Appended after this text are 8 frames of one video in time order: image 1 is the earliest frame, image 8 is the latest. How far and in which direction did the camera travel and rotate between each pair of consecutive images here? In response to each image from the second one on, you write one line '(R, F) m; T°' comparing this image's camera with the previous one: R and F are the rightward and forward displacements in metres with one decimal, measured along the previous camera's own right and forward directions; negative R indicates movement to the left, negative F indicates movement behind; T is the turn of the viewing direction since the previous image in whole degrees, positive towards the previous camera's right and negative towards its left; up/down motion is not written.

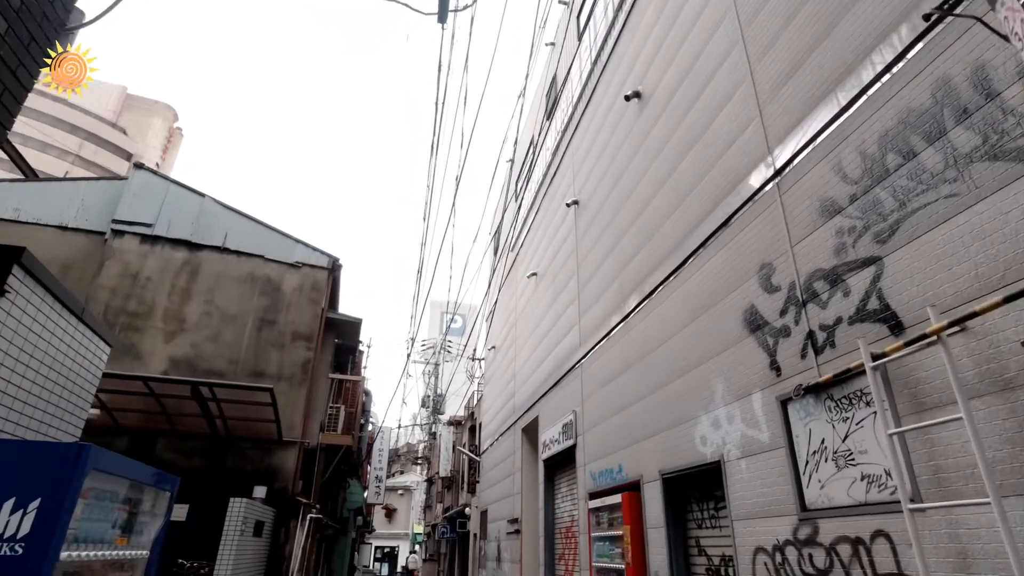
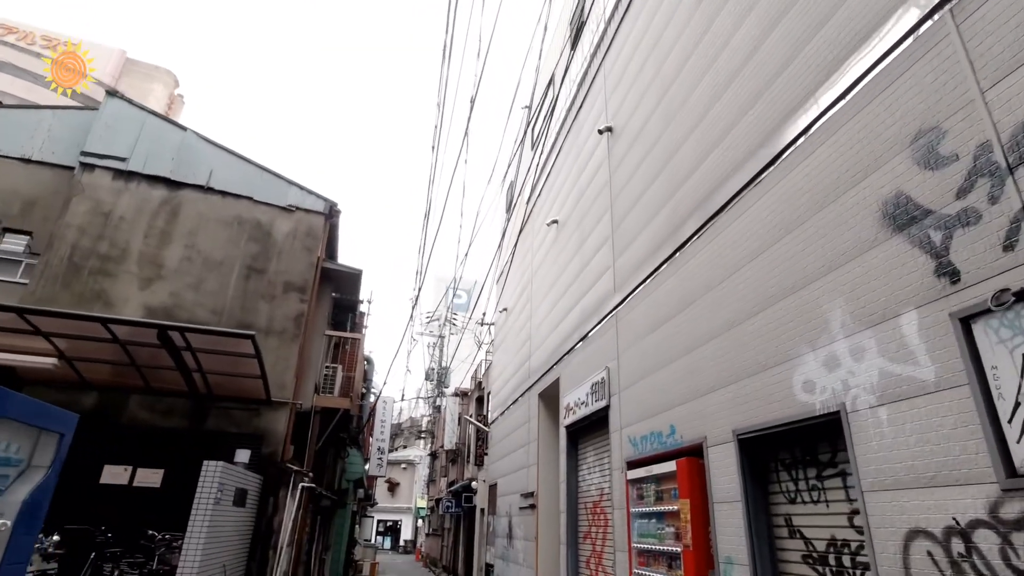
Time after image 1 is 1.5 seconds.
(-0.2, +1.2) m; 0°
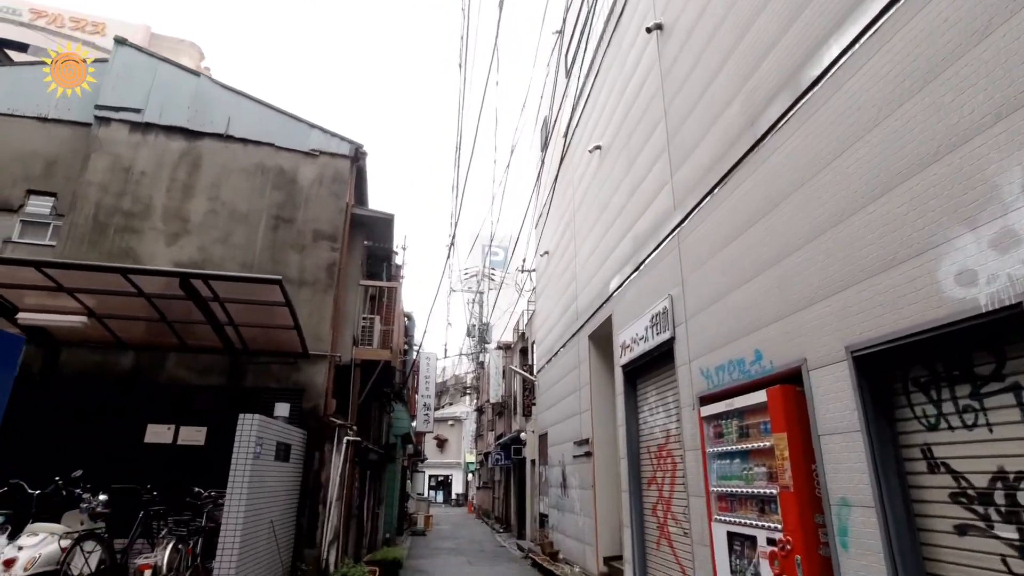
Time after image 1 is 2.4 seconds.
(-0.1, +0.7) m; -4°
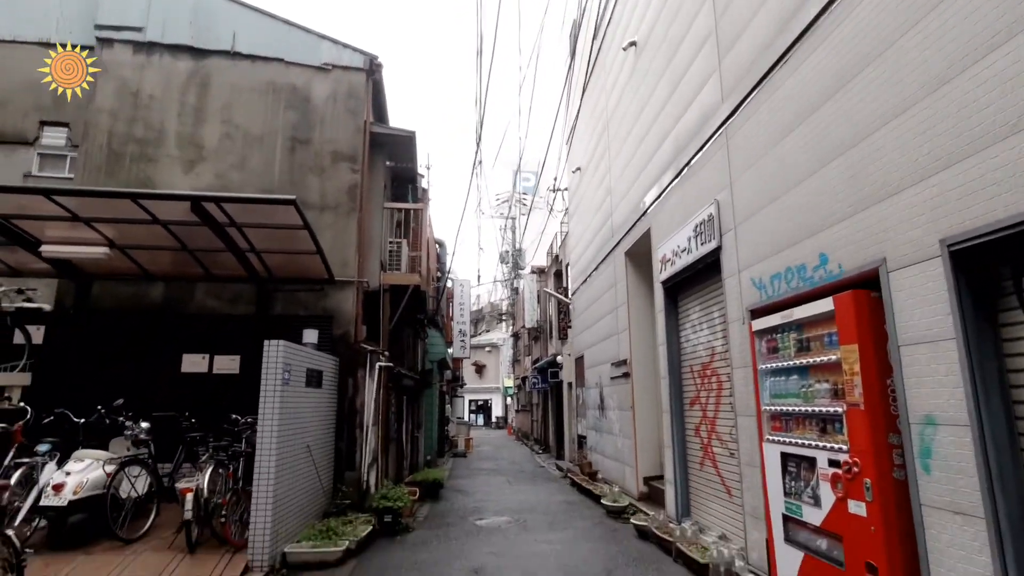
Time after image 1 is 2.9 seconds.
(0.0, +0.4) m; -4°
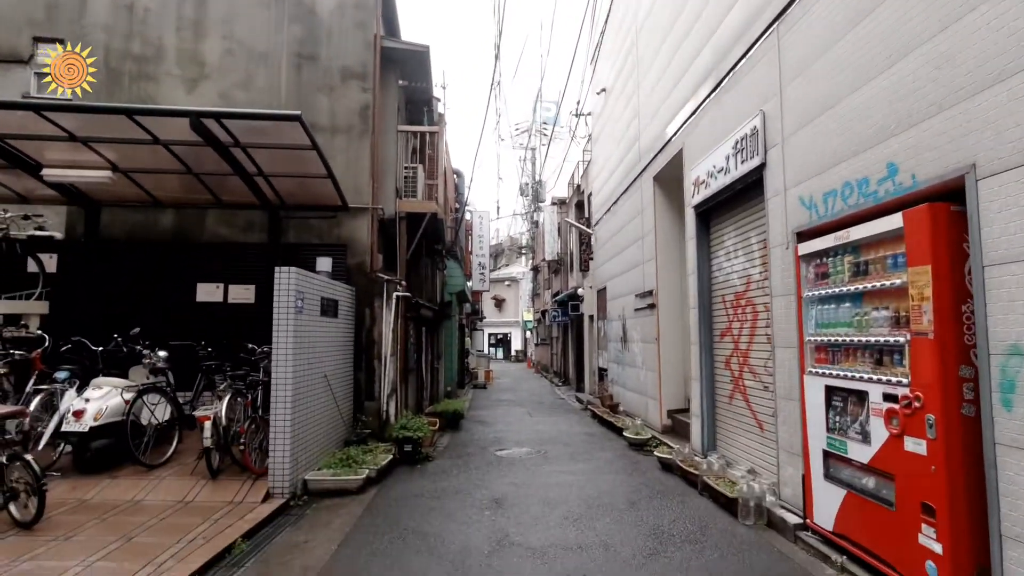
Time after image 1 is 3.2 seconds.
(0.0, +0.4) m; -2°
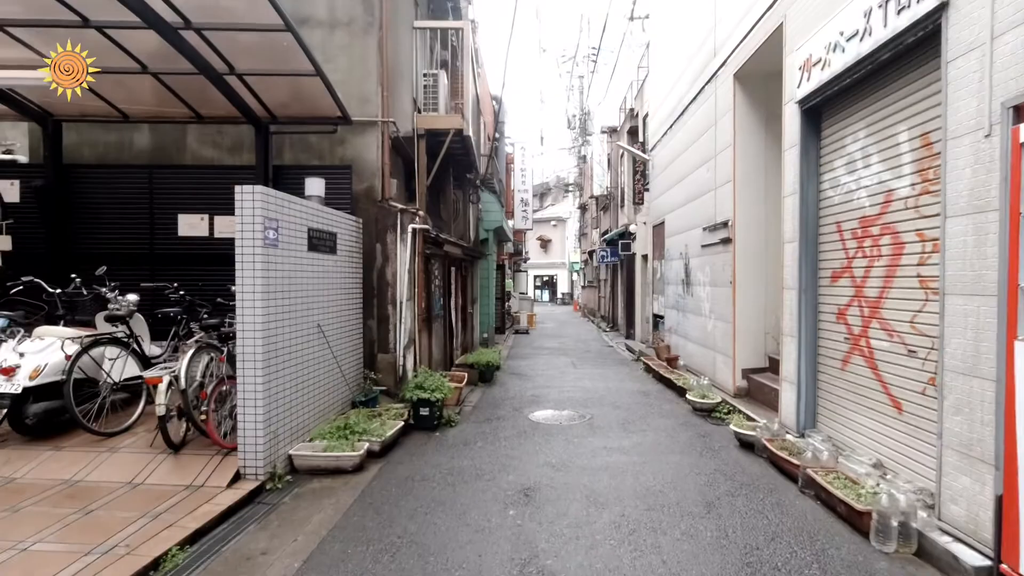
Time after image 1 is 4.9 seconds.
(+0.1, +1.5) m; -5°
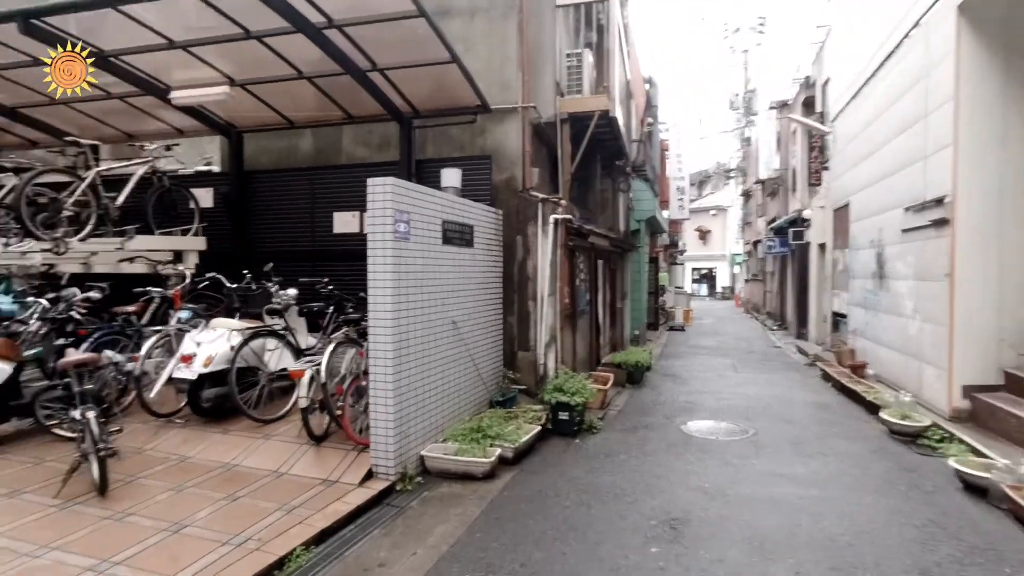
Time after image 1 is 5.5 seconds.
(+0.1, +0.5) m; -16°
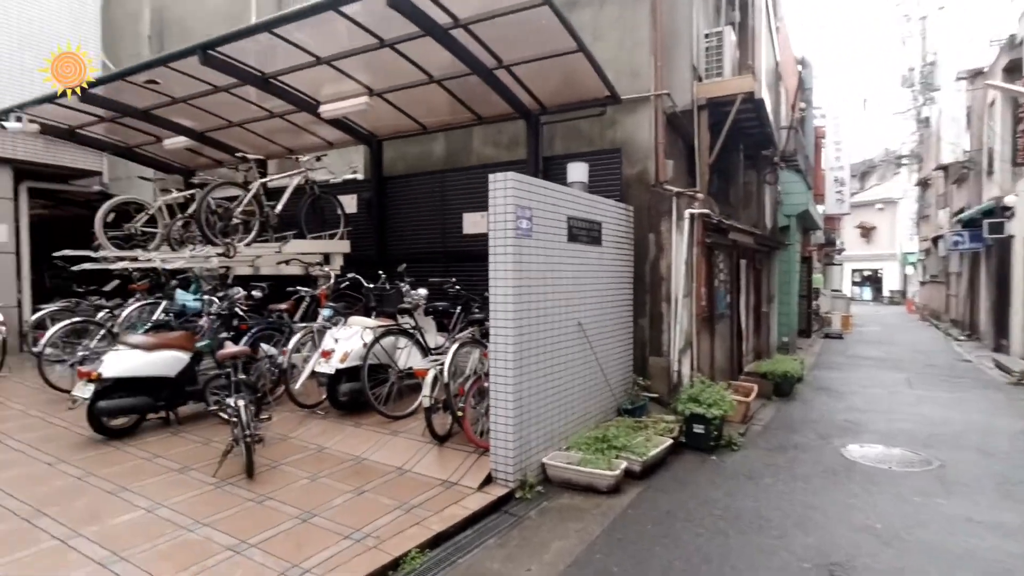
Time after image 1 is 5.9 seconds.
(+0.1, +0.2) m; -14°
